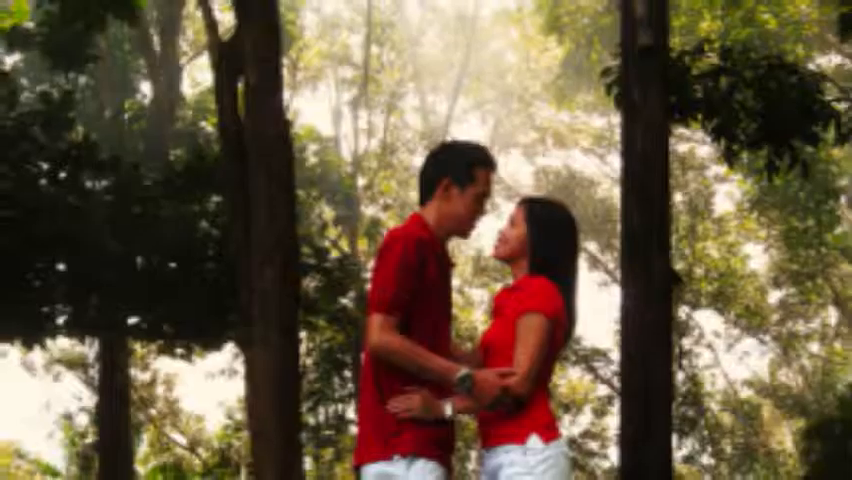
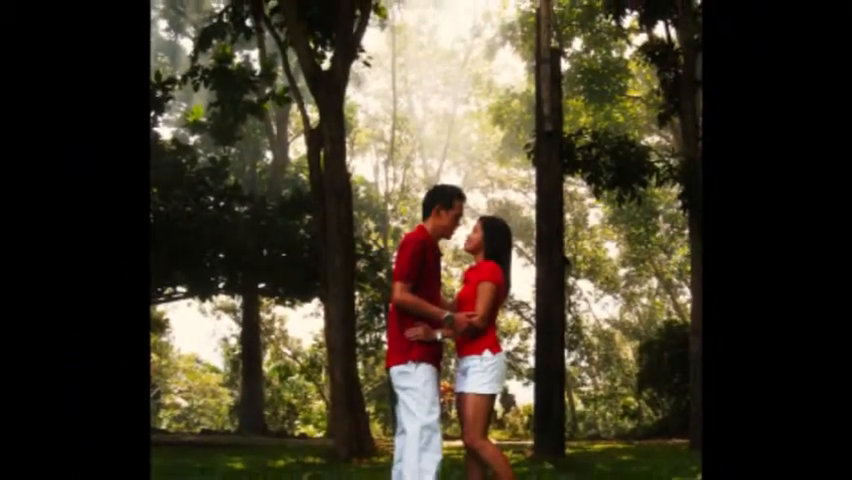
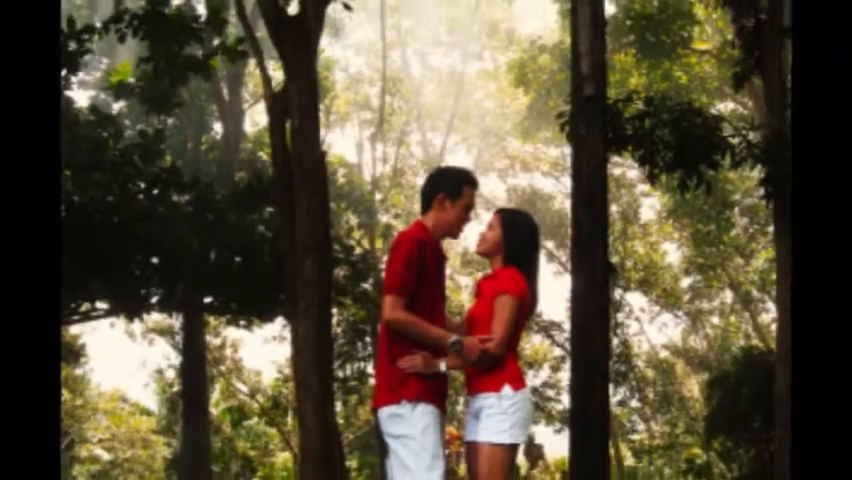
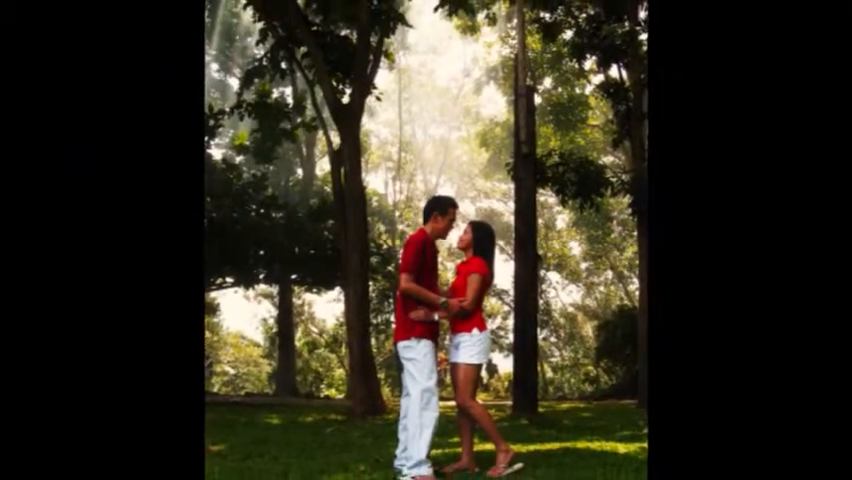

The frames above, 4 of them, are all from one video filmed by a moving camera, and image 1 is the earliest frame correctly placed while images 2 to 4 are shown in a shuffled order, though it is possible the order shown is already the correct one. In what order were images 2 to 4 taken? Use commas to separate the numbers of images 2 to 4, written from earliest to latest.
3, 2, 4
